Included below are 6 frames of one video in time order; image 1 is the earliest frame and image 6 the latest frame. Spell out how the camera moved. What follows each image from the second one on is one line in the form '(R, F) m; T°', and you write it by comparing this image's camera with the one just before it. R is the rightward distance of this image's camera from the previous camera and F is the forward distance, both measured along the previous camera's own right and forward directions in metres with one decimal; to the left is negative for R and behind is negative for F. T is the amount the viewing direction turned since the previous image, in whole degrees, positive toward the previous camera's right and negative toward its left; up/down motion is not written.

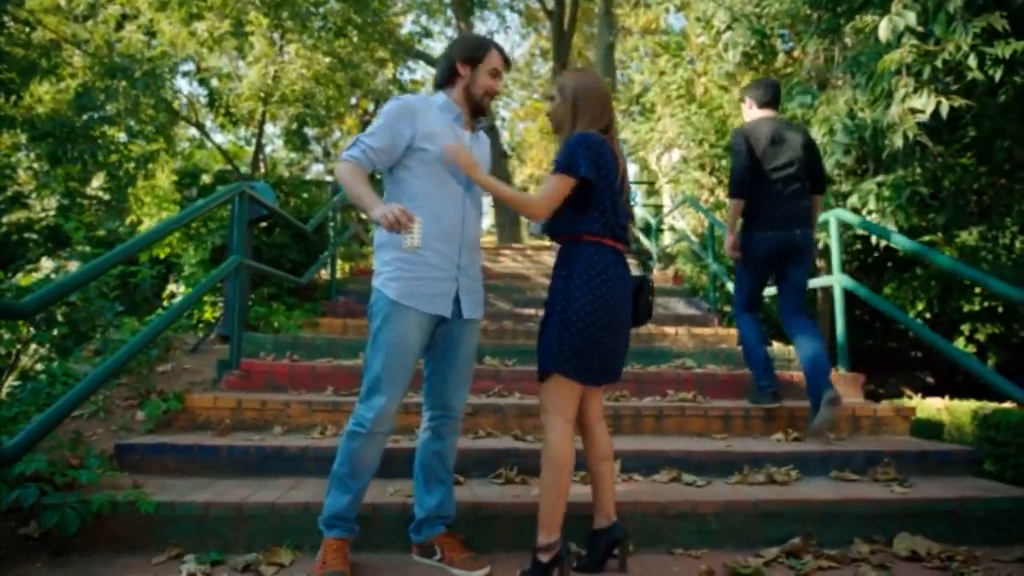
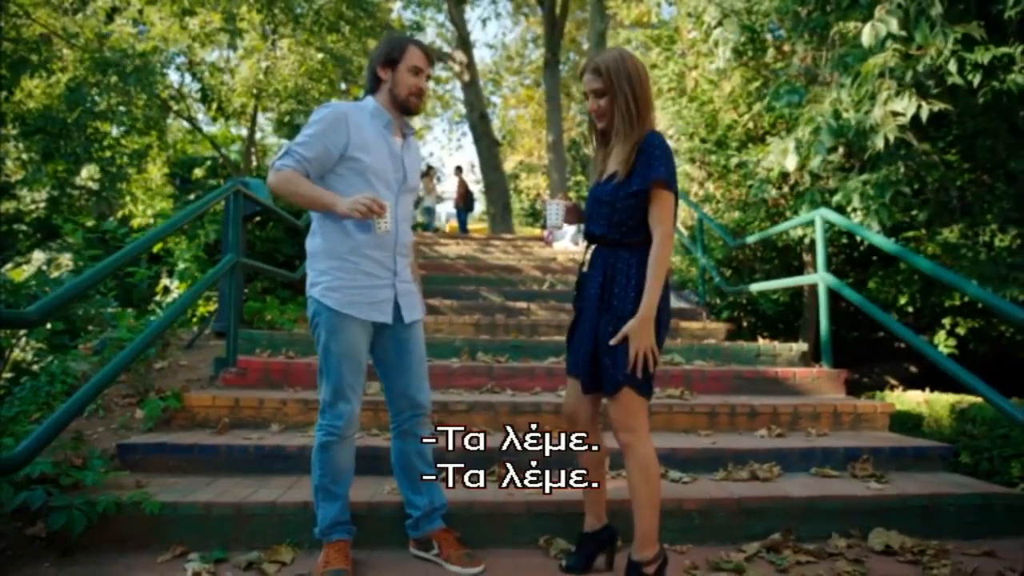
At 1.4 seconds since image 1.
(0.0, -0.1) m; +1°
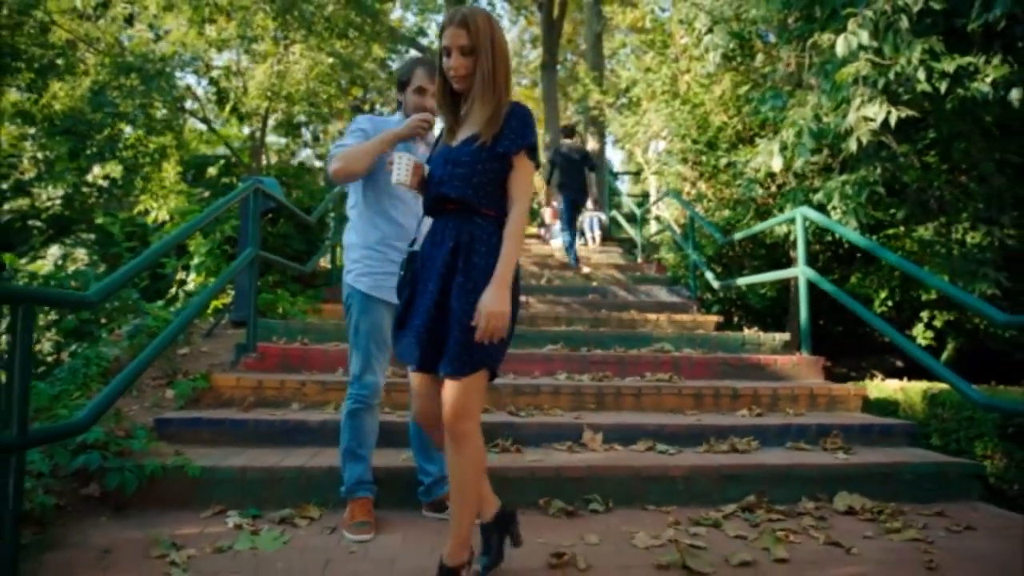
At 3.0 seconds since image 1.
(0.0, -0.4) m; 0°
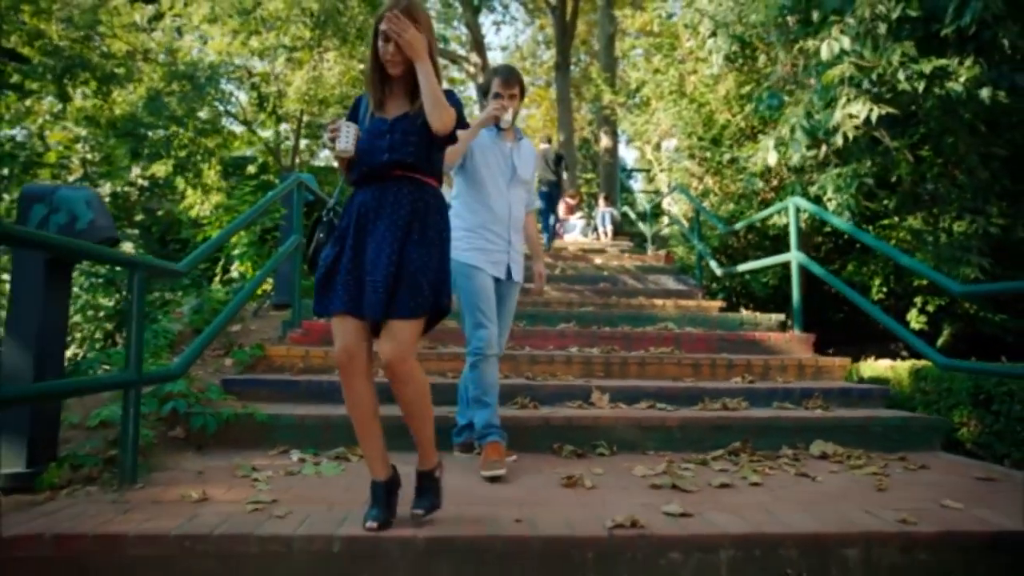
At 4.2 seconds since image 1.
(0.0, -0.6) m; -1°
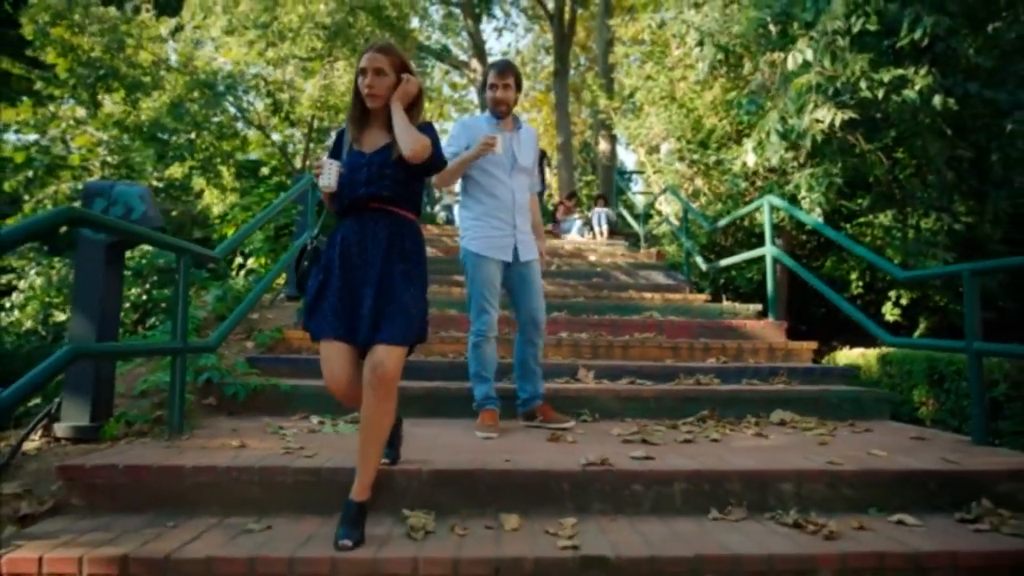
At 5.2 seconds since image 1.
(+0.1, -0.6) m; 0°
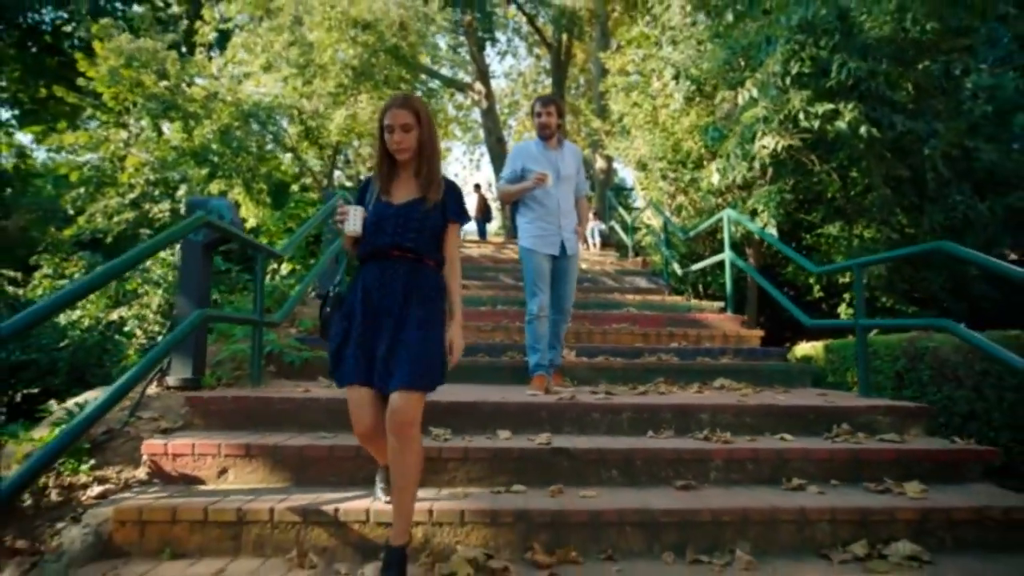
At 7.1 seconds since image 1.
(+0.1, -1.3) m; 0°
